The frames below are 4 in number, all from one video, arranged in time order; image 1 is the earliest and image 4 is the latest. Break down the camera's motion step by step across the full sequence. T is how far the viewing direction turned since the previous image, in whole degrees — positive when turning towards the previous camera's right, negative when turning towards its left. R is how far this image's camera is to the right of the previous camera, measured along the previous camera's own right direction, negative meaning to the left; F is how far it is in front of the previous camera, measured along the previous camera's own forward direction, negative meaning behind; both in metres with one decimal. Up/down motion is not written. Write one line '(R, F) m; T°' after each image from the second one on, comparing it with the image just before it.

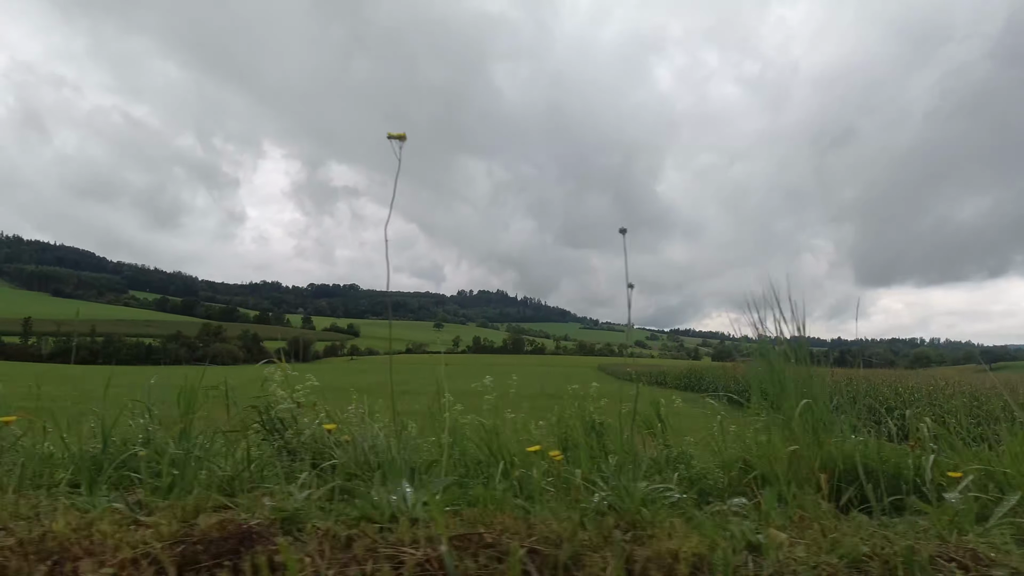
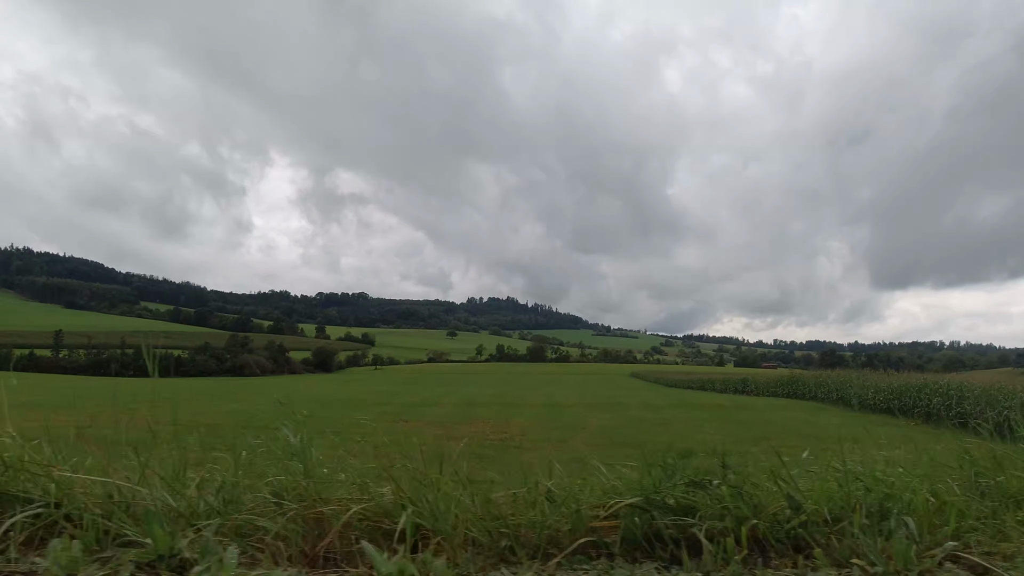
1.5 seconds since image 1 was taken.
(-0.7, +0.2) m; 0°
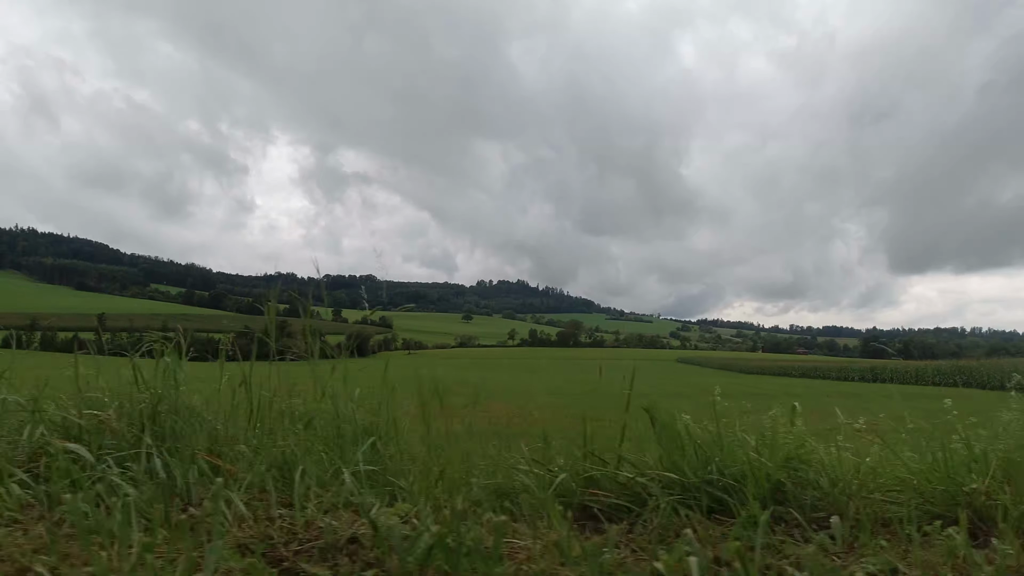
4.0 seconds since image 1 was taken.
(-1.3, +0.4) m; +1°
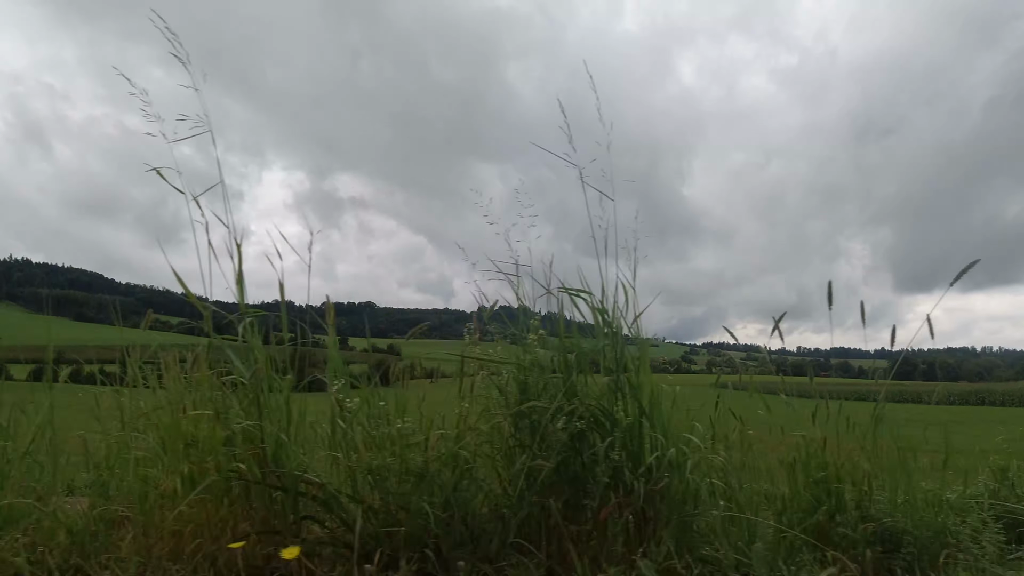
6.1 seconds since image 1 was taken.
(-1.0, +0.4) m; +1°
